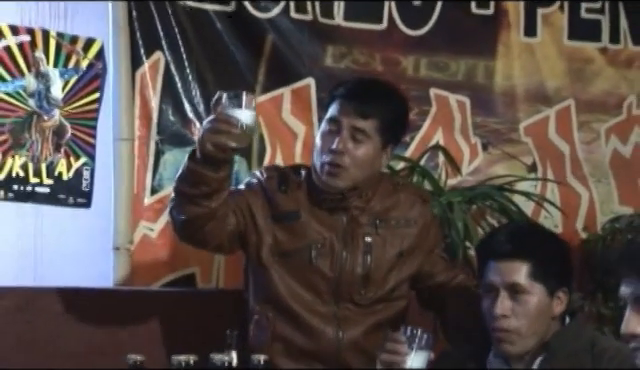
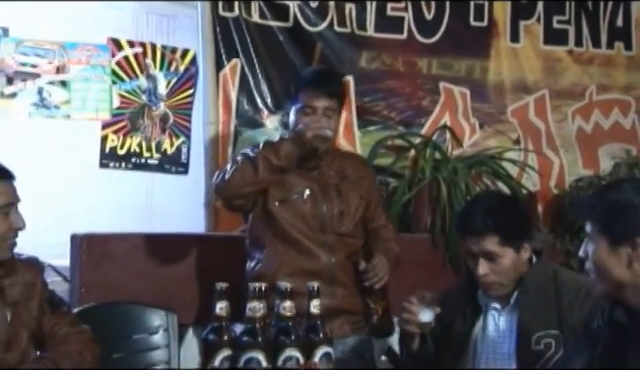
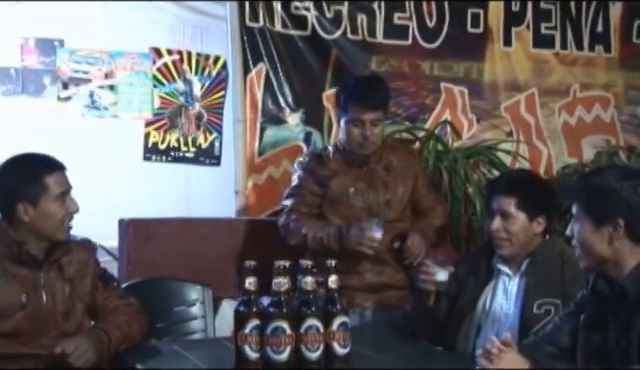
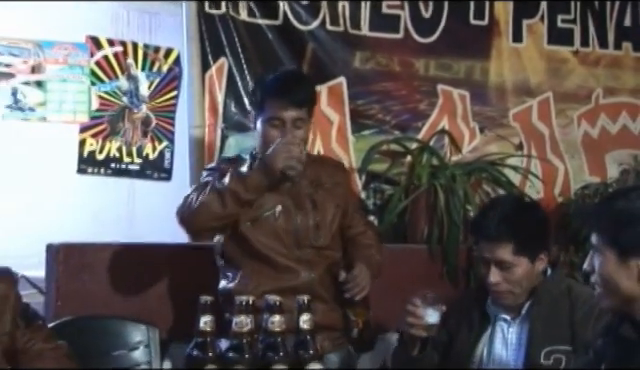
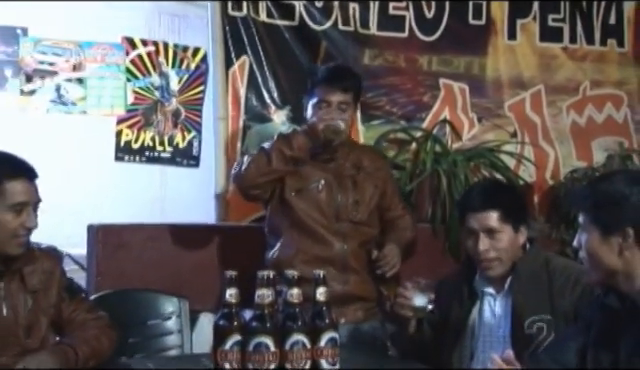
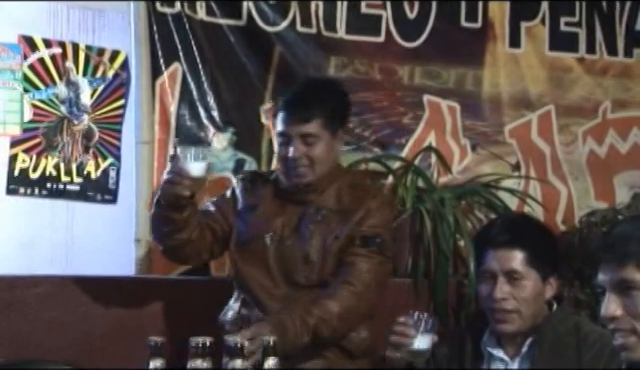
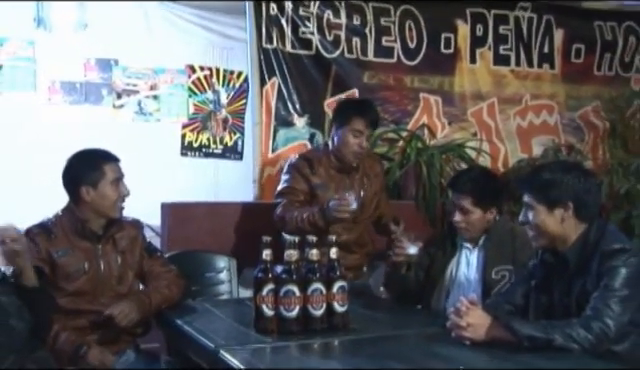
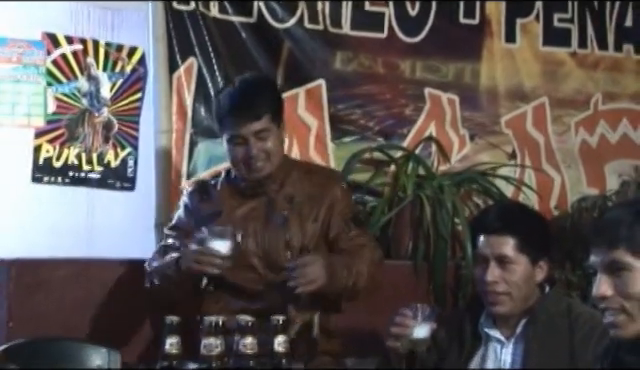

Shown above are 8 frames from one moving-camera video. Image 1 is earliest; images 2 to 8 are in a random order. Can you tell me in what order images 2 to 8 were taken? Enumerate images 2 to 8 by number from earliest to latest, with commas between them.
6, 8, 4, 2, 5, 3, 7
